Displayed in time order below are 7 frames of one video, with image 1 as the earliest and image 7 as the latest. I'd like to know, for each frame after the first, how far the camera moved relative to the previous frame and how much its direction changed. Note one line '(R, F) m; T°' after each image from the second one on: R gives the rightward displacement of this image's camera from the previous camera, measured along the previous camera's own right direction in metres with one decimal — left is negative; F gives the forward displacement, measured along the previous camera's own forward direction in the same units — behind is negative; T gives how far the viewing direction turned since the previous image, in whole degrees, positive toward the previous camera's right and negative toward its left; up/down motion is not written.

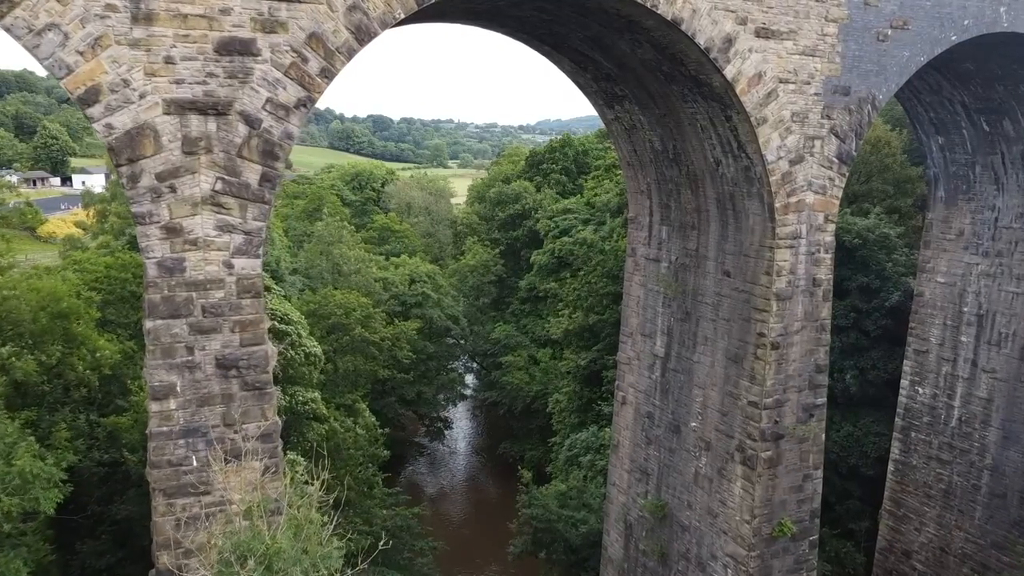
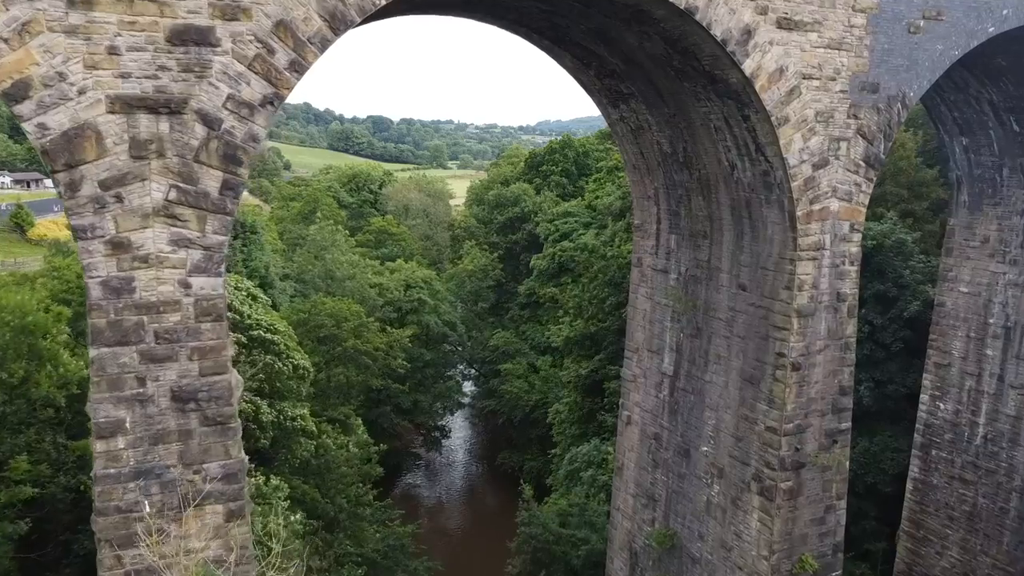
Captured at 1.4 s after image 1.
(0.0, +0.6) m; 0°
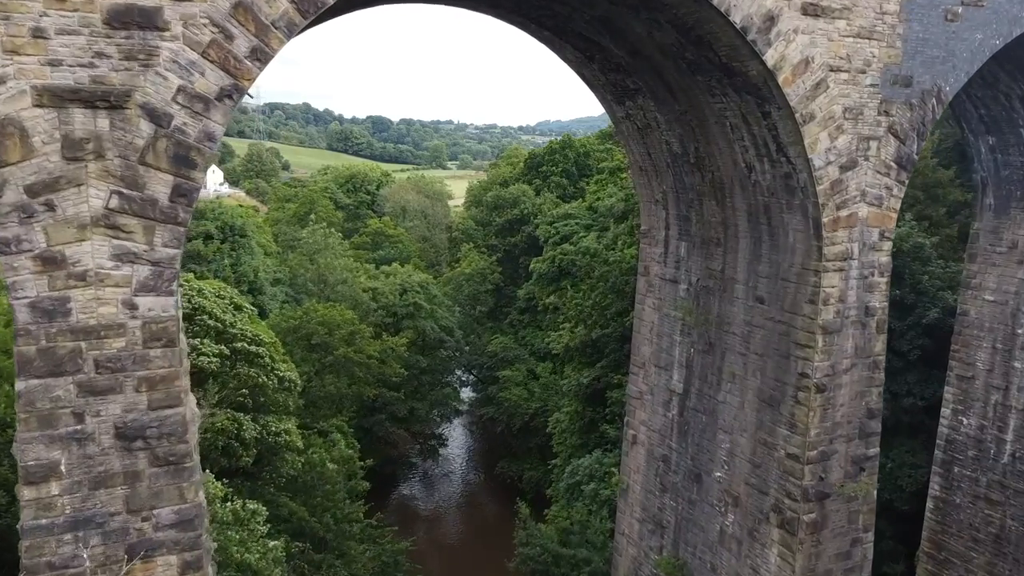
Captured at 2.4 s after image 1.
(0.0, +0.5) m; 0°
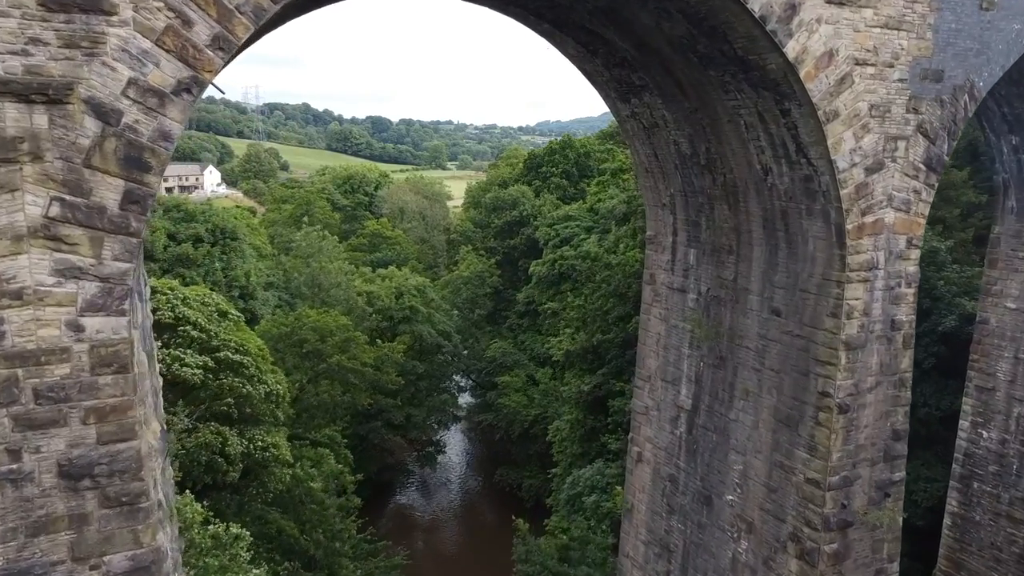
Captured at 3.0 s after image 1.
(0.0, +0.4) m; 0°
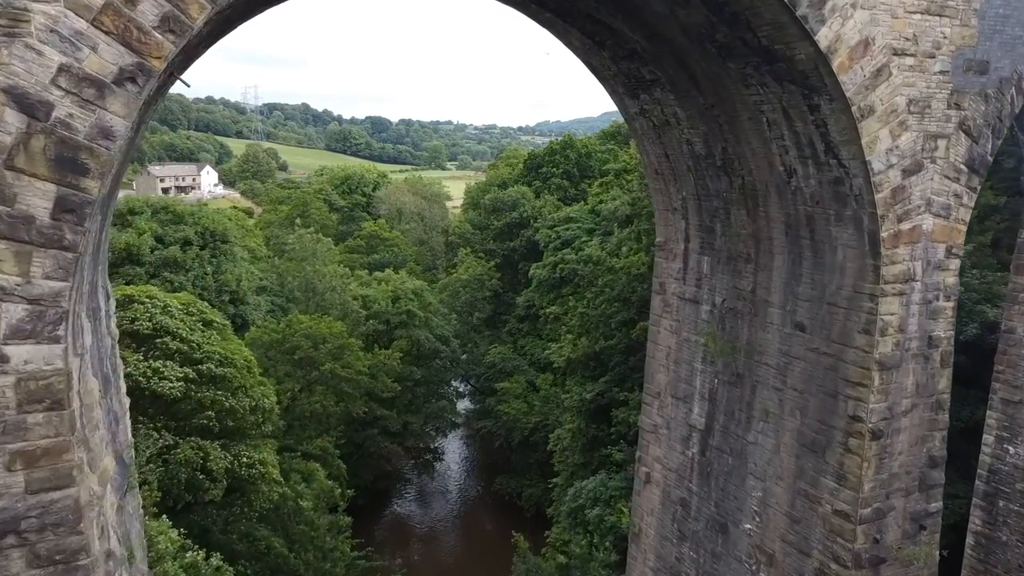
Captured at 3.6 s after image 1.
(0.0, +0.5) m; 0°
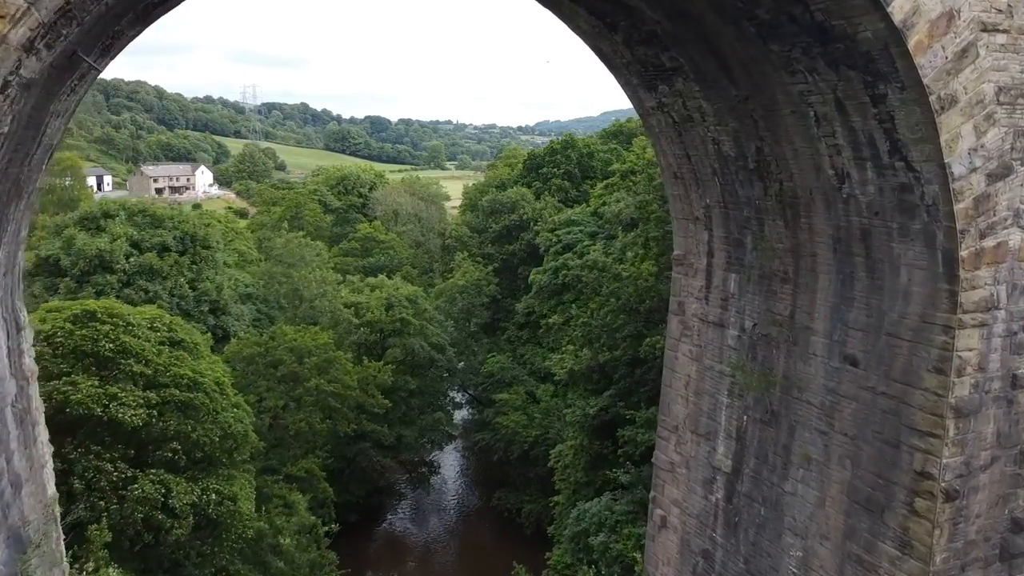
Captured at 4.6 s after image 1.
(0.0, +0.8) m; 0°
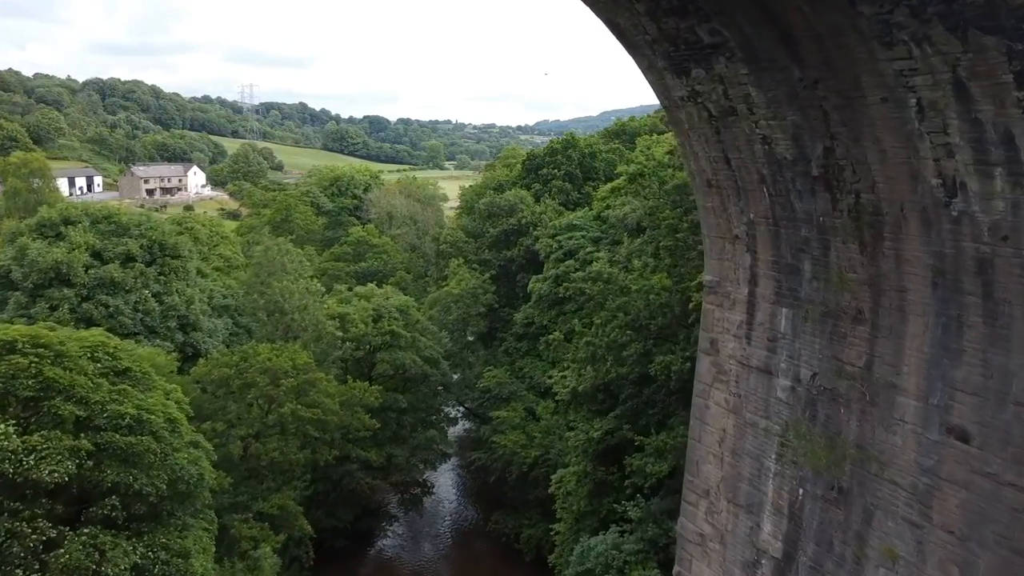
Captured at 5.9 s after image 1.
(0.0, +1.1) m; 0°
